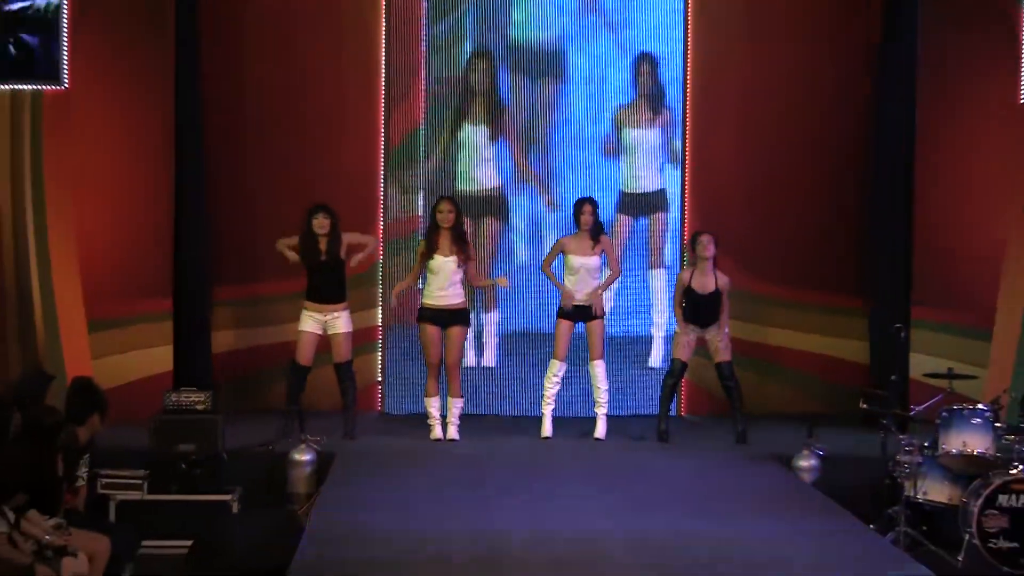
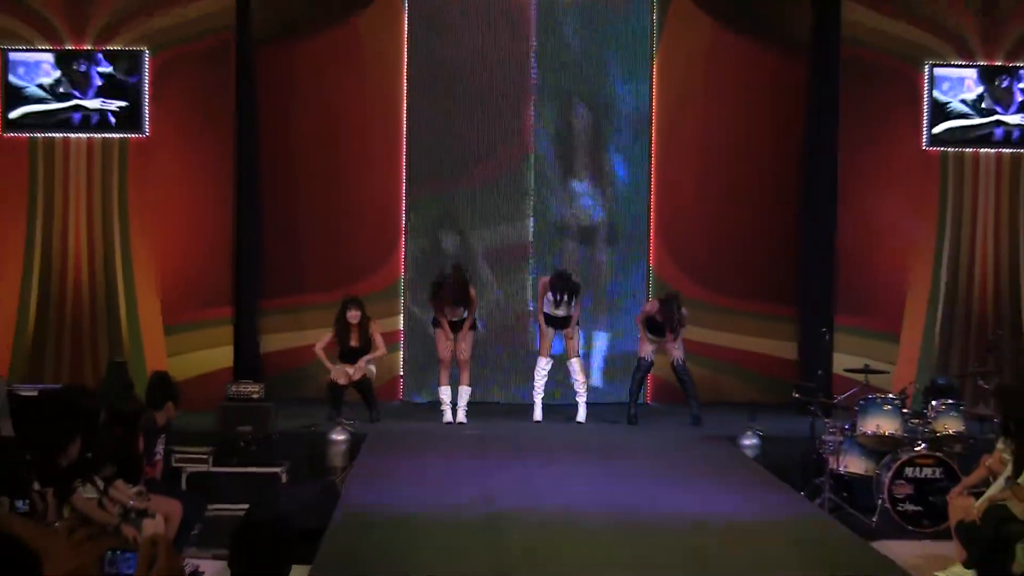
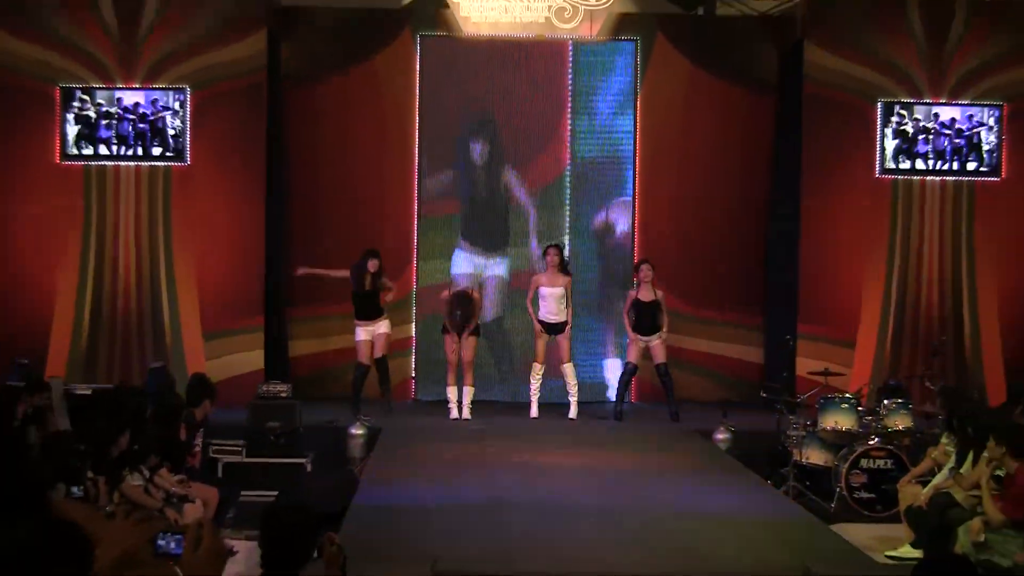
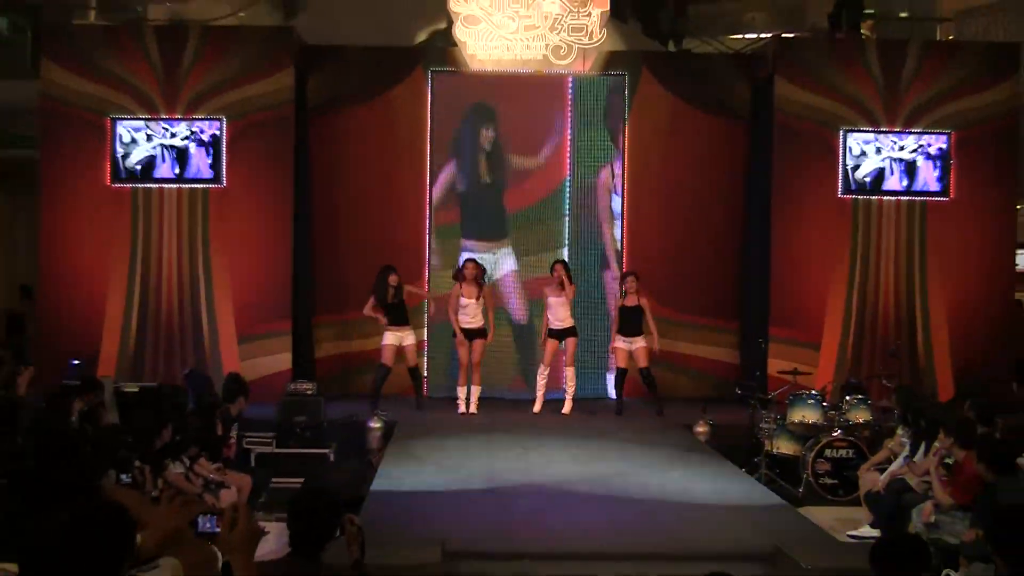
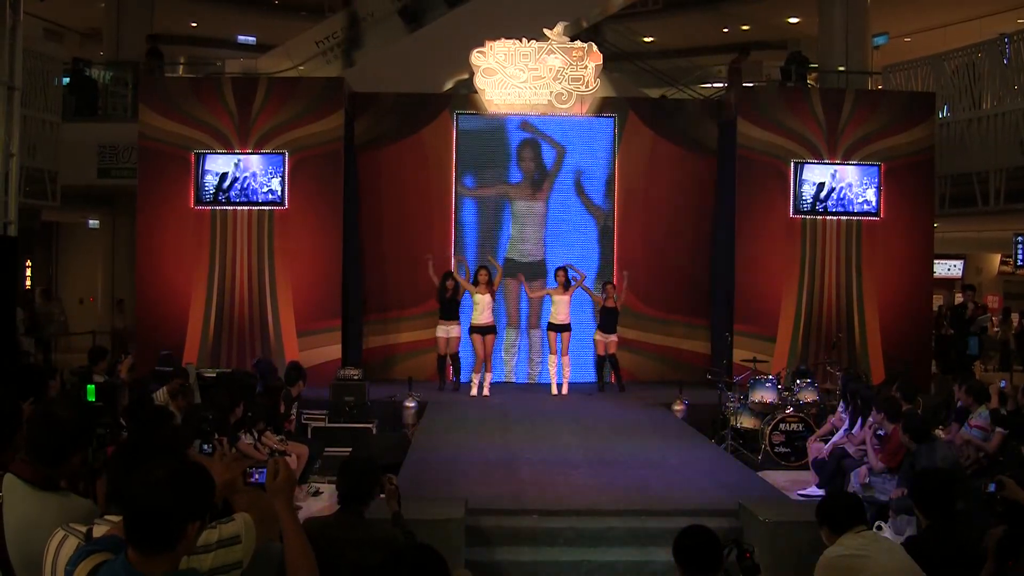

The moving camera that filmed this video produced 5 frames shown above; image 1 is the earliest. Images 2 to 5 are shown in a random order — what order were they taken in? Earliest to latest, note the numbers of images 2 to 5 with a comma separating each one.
2, 3, 4, 5
